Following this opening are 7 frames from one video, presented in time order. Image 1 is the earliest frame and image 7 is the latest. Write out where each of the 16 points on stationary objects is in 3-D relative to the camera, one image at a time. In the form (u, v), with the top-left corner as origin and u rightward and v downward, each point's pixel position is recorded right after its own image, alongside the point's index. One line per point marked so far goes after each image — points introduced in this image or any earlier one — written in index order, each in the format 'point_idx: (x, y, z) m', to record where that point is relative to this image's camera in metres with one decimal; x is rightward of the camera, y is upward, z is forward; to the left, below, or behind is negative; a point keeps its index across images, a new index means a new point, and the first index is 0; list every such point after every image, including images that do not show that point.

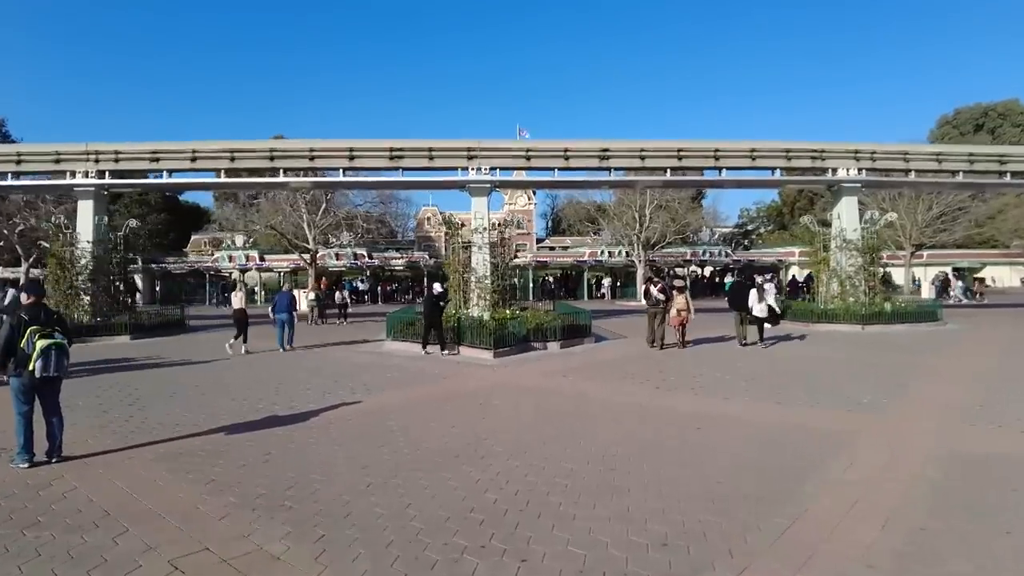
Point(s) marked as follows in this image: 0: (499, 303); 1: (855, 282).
0: (-0.3, -0.5, +18.7) m
1: (+10.4, +0.2, +20.0) m
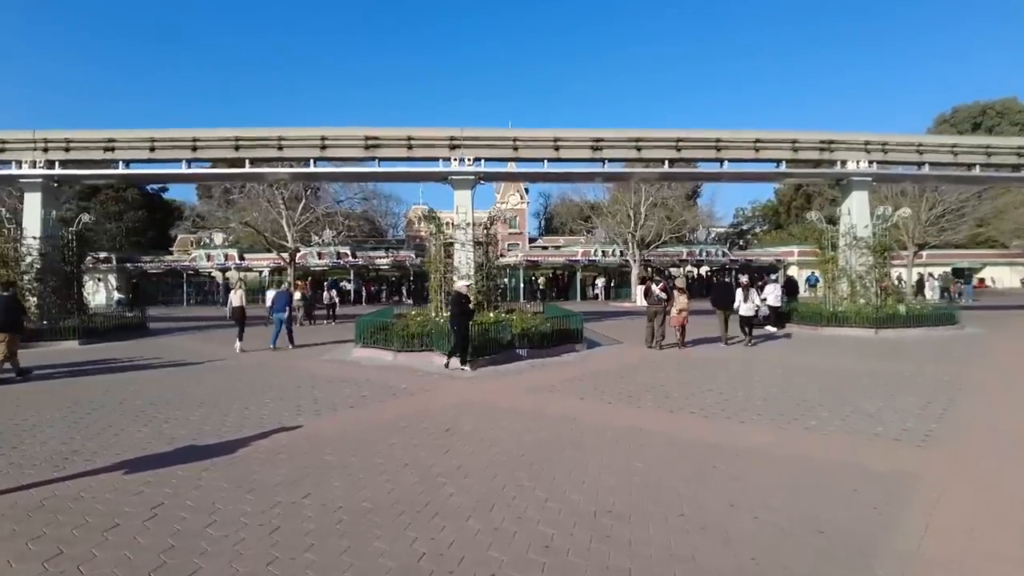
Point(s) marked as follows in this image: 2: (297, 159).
0: (-0.7, -0.5, +17.2) m
1: (+10.0, +0.1, +18.6) m
2: (-6.1, +3.6, +18.5) m
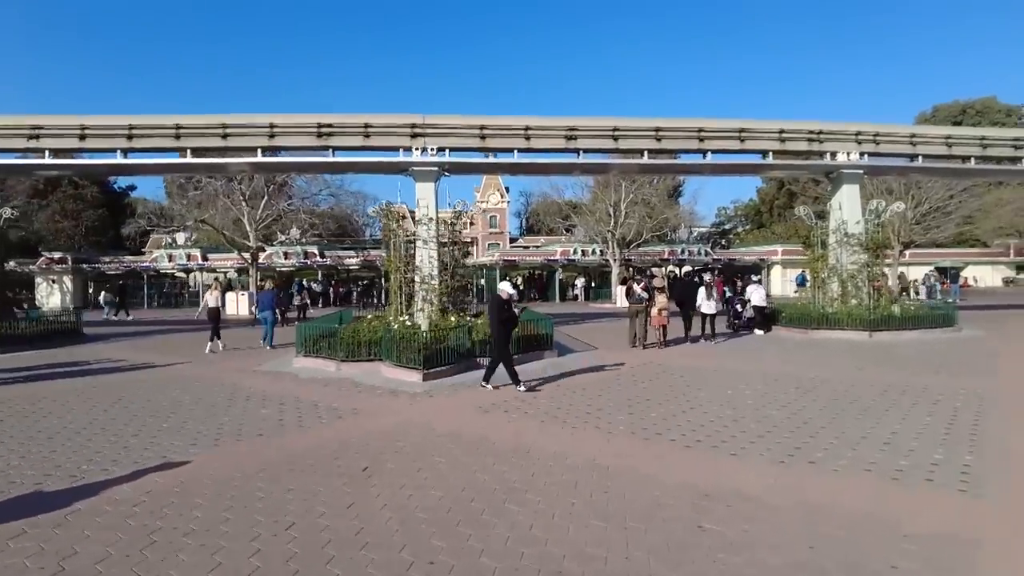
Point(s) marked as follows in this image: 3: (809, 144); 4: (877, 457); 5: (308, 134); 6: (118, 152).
0: (-1.5, -0.5, +15.8) m
1: (+9.2, +0.2, +17.5) m
2: (-6.9, +3.6, +16.9) m
3: (+8.4, +4.0, +18.5) m
4: (+3.1, -1.5, +5.6) m
5: (-5.2, +3.9, +16.8) m
6: (-10.1, +3.5, +16.9) m
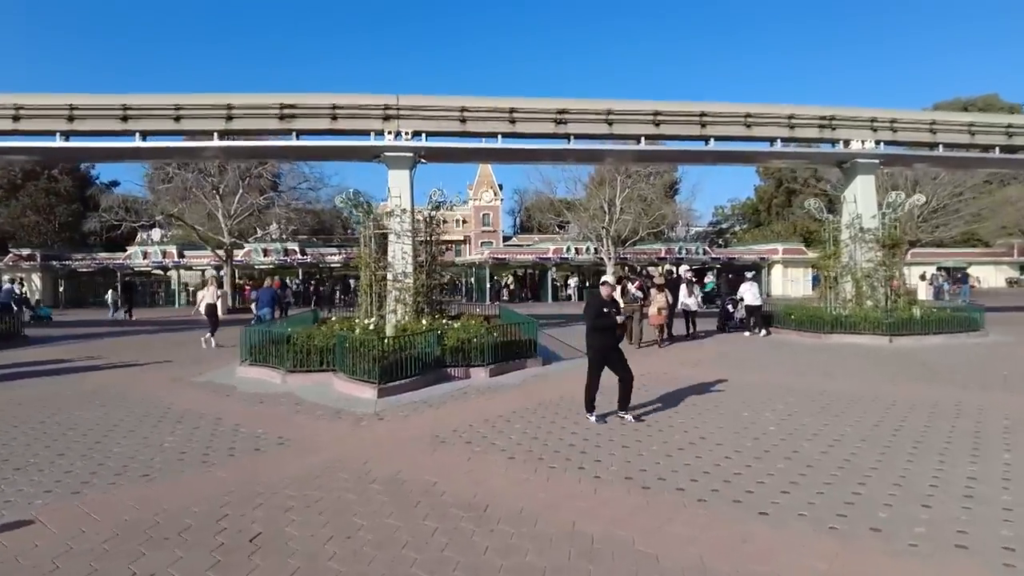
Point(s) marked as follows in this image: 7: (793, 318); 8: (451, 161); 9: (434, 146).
0: (-1.9, -0.5, +14.2) m
1: (+8.8, +0.1, +15.9) m
2: (-7.3, +3.6, +15.3) m
3: (+8.0, +4.0, +16.9) m
4: (+2.8, -1.5, +4.1) m
5: (-5.6, +4.0, +15.2) m
6: (-10.5, +3.5, +15.3) m
7: (+7.1, -0.8, +16.5) m
8: (-1.5, +3.1, +16.1) m
9: (-1.8, +3.3, +15.2) m
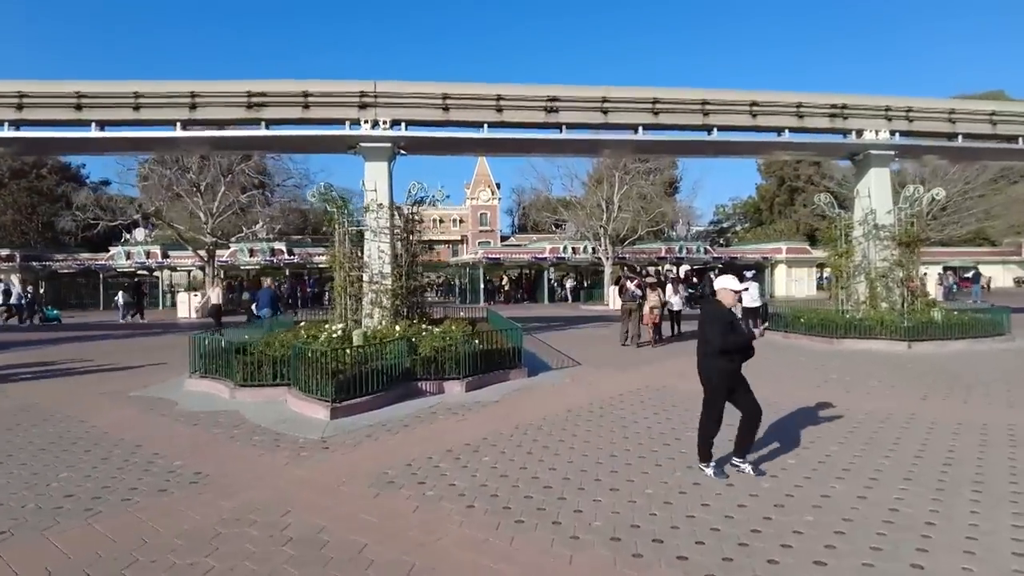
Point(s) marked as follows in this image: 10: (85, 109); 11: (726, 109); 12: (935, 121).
0: (-2.2, -0.5, +13.0) m
1: (+8.5, +0.1, +14.8) m
2: (-7.6, +3.6, +14.2) m
3: (+7.7, +4.0, +15.8) m
4: (+2.5, -1.5, +2.9) m
5: (-5.9, +3.9, +14.0) m
6: (-10.8, +3.5, +14.1) m
7: (+6.8, -0.8, +15.4) m
8: (-1.8, +3.1, +15.0) m
9: (-2.1, +3.3, +14.1) m
10: (-9.1, +3.8, +14.0) m
11: (+5.0, +4.2, +15.4) m
12: (+10.4, +4.1, +16.2) m
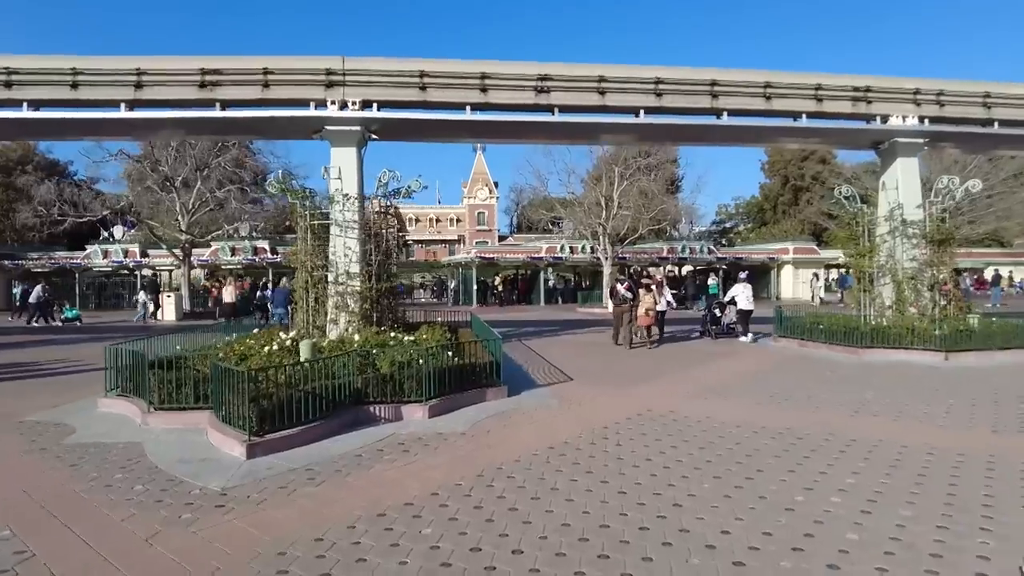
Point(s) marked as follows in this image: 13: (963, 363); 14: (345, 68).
0: (-2.5, -0.6, +11.5) m
1: (+8.2, +0.1, +13.2) m
2: (-7.9, +3.6, +12.6) m
3: (+7.4, +4.0, +14.2) m
4: (+2.2, -1.5, +1.4) m
5: (-6.2, +3.9, +12.5) m
6: (-11.1, +3.5, +12.6) m
7: (+6.5, -0.8, +13.8) m
8: (-2.0, +3.1, +13.5) m
9: (-2.4, +3.2, +12.5) m
10: (-9.3, +3.8, +12.4) m
11: (+4.7, +4.1, +13.9) m
12: (+10.2, +4.0, +14.6) m
13: (+8.0, -1.3, +11.8) m
14: (-3.2, +4.2, +12.5) m
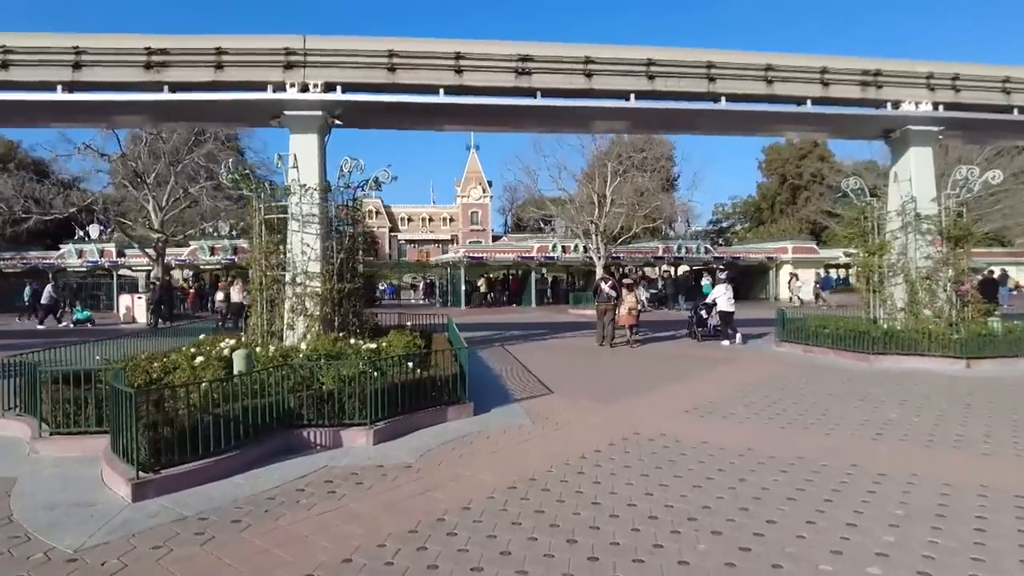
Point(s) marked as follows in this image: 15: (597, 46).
0: (-2.8, -0.6, +10.4) m
1: (+7.8, +0.1, +12.2) m
2: (-8.2, +3.5, +11.5) m
3: (+7.0, +4.0, +13.2) m
4: (+1.9, -1.5, +0.3) m
5: (-6.6, +3.9, +11.4) m
6: (-11.5, +3.4, +11.4) m
7: (+6.1, -0.8, +12.7) m
8: (-2.4, +3.0, +12.3) m
9: (-2.7, +3.2, +11.4) m
10: (-9.7, +3.8, +11.3) m
11: (+4.4, +4.1, +12.8) m
12: (+9.8, +4.0, +13.6) m
13: (+7.7, -1.3, +10.7) m
14: (-3.6, +4.2, +11.4) m
15: (+1.6, +4.5, +12.2) m
